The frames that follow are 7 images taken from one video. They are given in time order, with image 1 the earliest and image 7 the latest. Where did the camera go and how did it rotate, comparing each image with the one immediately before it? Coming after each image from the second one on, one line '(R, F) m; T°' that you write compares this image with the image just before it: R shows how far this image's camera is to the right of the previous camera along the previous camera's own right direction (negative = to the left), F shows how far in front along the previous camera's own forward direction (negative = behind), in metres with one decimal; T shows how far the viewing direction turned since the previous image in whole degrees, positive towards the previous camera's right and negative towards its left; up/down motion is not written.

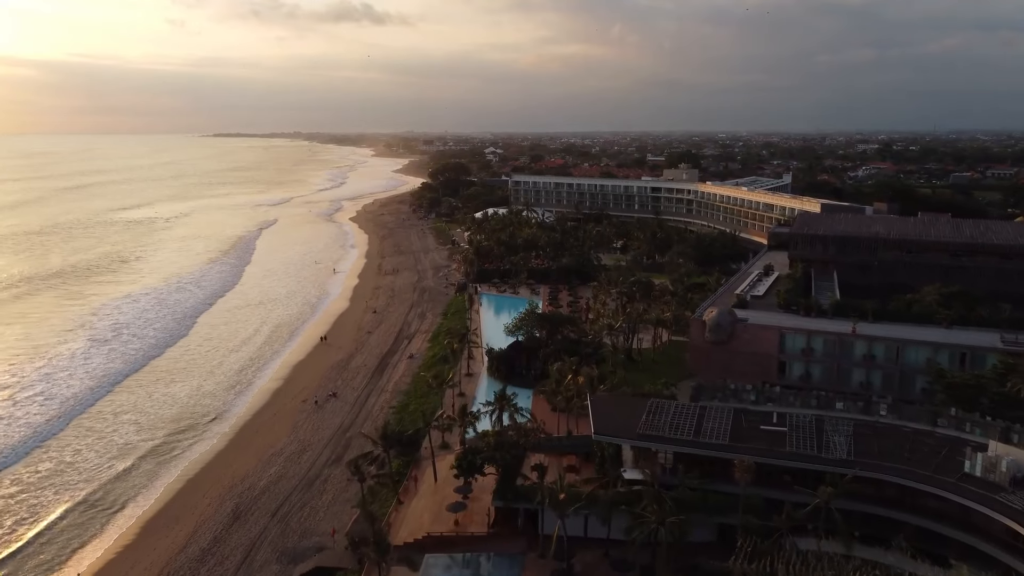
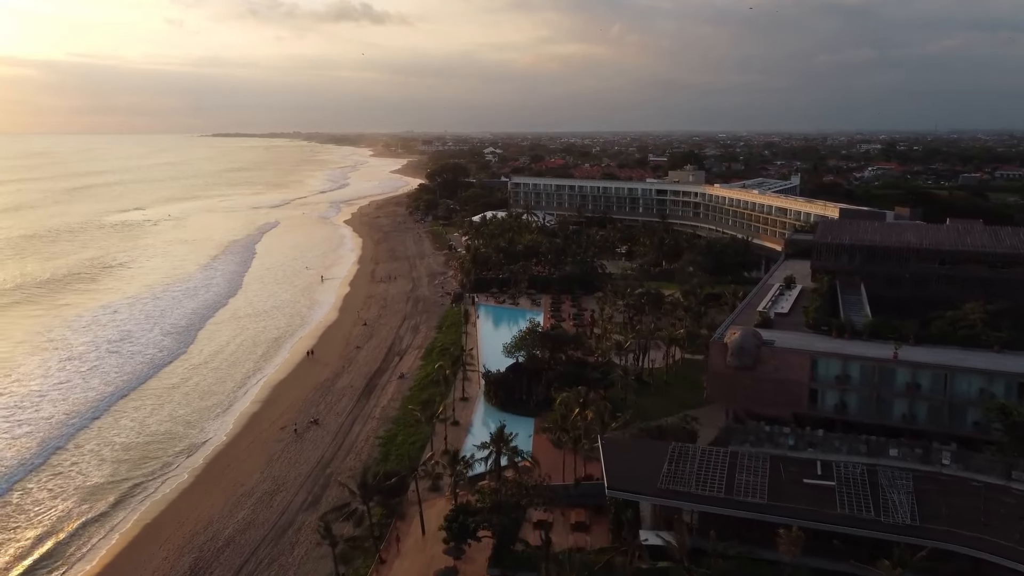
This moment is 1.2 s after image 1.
(0.0, +3.4) m; 0°
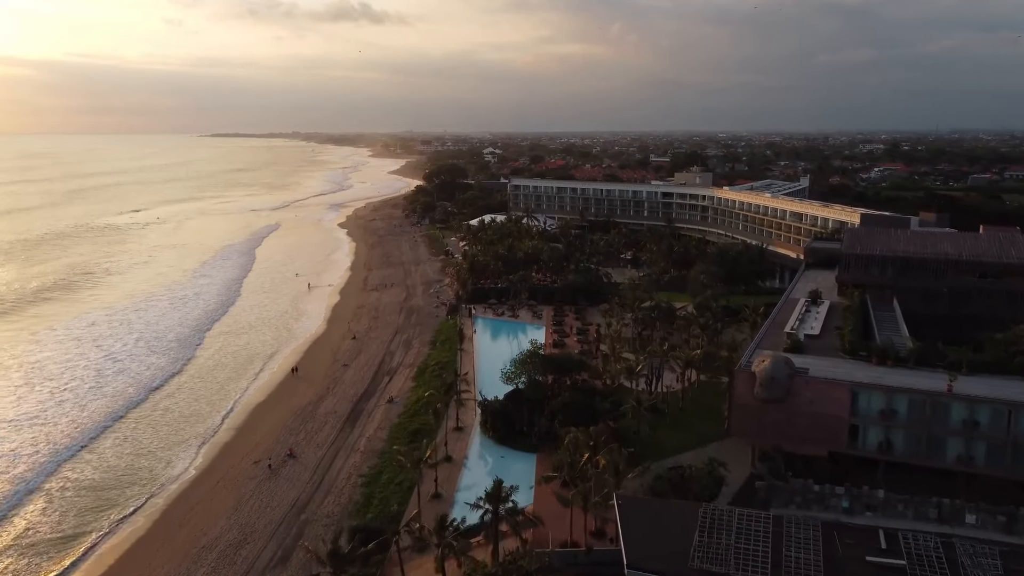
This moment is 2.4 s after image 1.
(0.0, +3.5) m; 0°
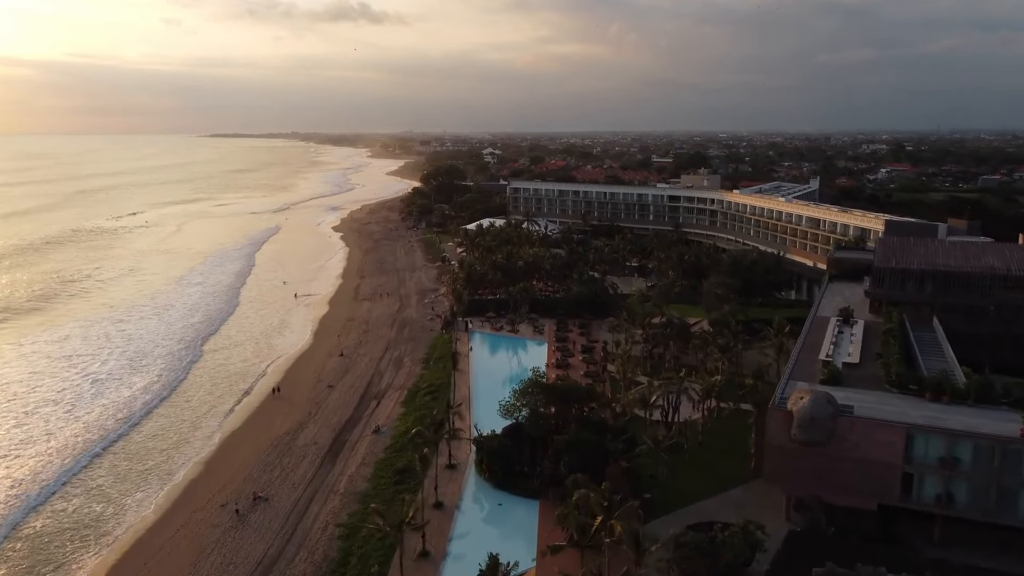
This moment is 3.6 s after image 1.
(0.0, +3.5) m; 0°
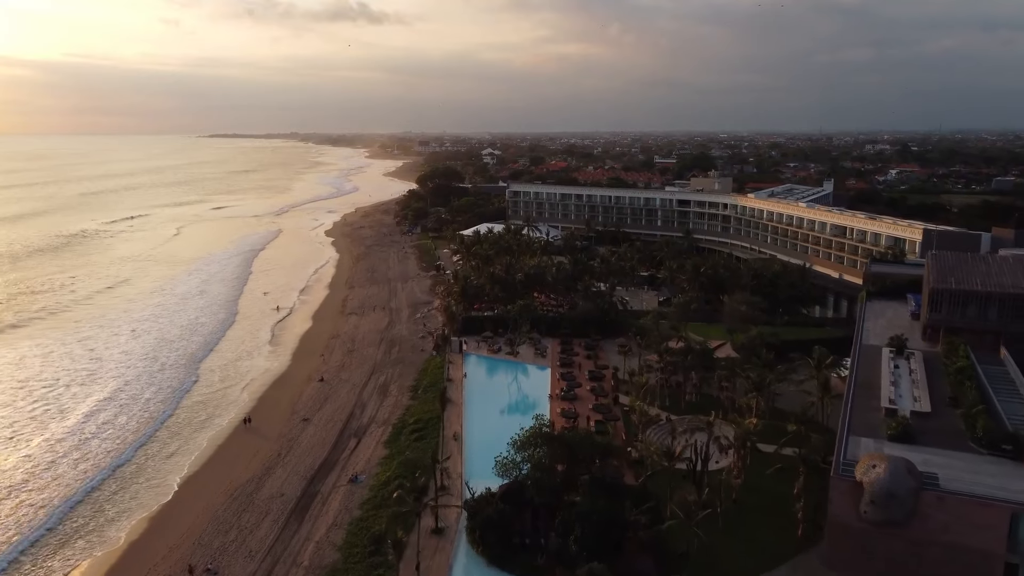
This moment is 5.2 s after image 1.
(0.0, +4.6) m; 0°
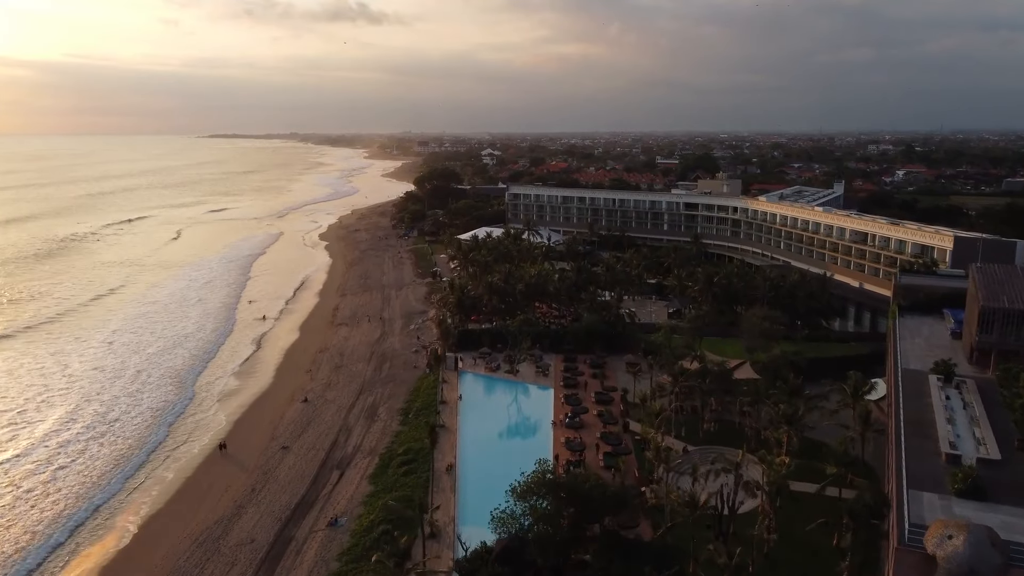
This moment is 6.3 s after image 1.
(0.0, +3.1) m; 0°
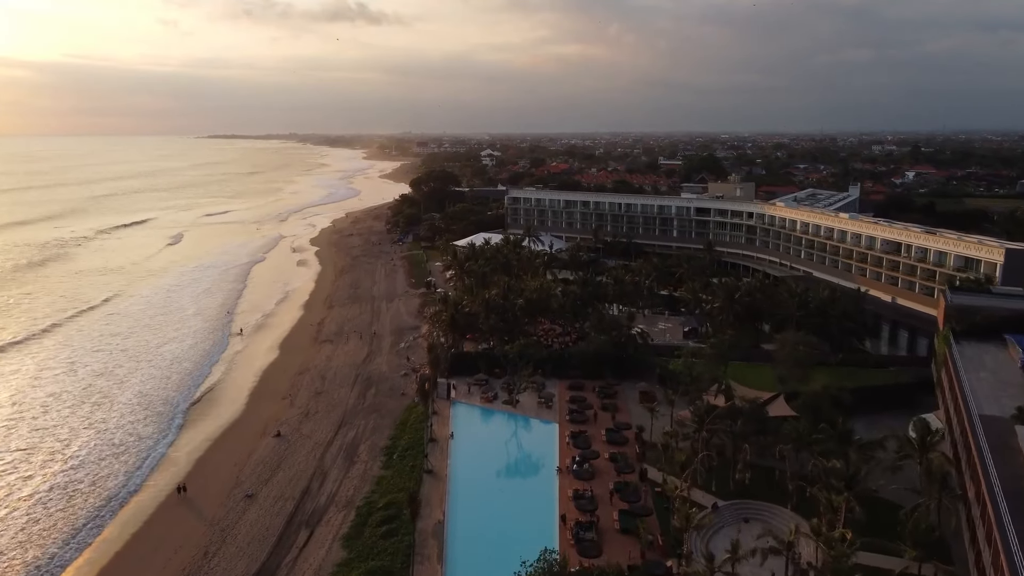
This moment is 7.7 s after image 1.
(0.0, +4.3) m; 0°
